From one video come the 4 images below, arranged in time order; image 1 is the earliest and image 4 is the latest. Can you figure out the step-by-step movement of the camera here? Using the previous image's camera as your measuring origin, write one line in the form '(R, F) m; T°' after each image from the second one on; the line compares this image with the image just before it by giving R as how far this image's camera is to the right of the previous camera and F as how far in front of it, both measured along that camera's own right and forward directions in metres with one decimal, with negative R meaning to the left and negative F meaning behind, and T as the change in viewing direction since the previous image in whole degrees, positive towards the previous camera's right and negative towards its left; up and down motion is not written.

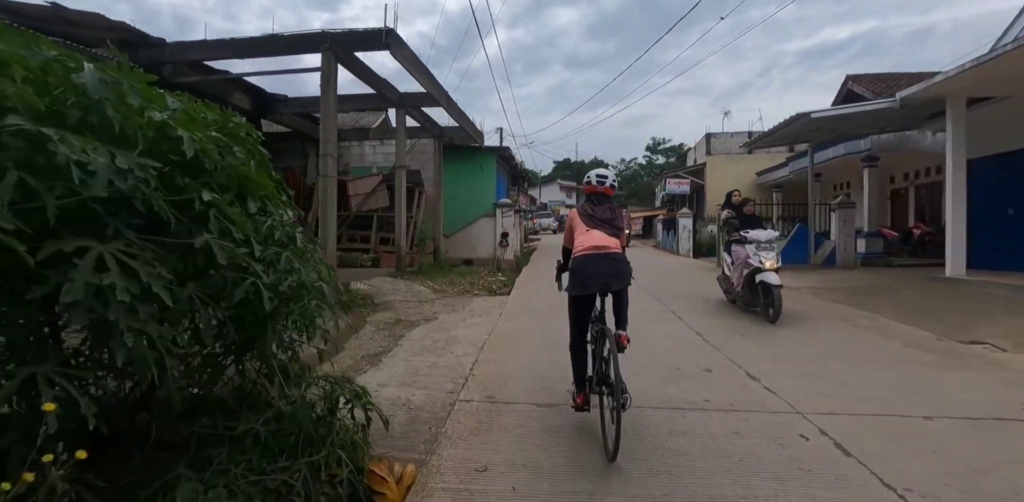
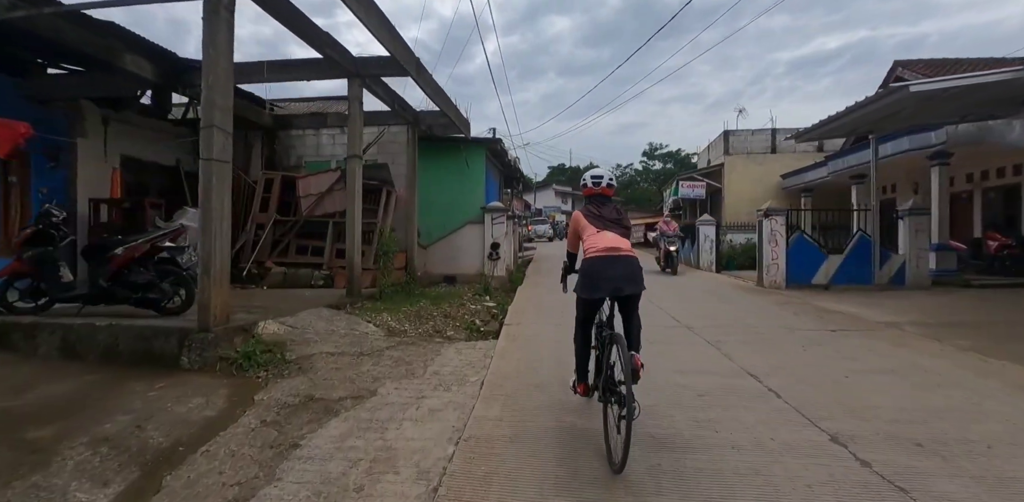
(0.0, +2.4) m; +1°
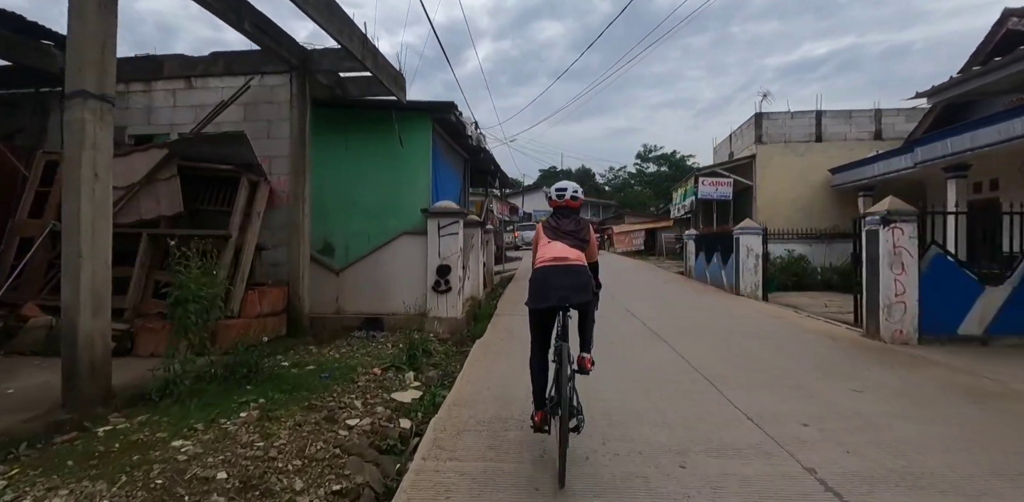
(+0.5, +3.9) m; +1°
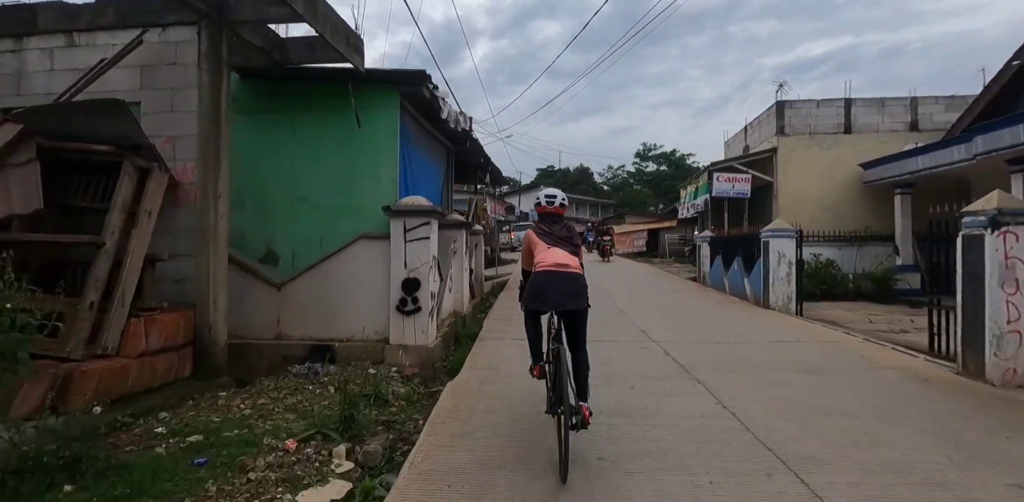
(+0.1, +1.5) m; 0°
